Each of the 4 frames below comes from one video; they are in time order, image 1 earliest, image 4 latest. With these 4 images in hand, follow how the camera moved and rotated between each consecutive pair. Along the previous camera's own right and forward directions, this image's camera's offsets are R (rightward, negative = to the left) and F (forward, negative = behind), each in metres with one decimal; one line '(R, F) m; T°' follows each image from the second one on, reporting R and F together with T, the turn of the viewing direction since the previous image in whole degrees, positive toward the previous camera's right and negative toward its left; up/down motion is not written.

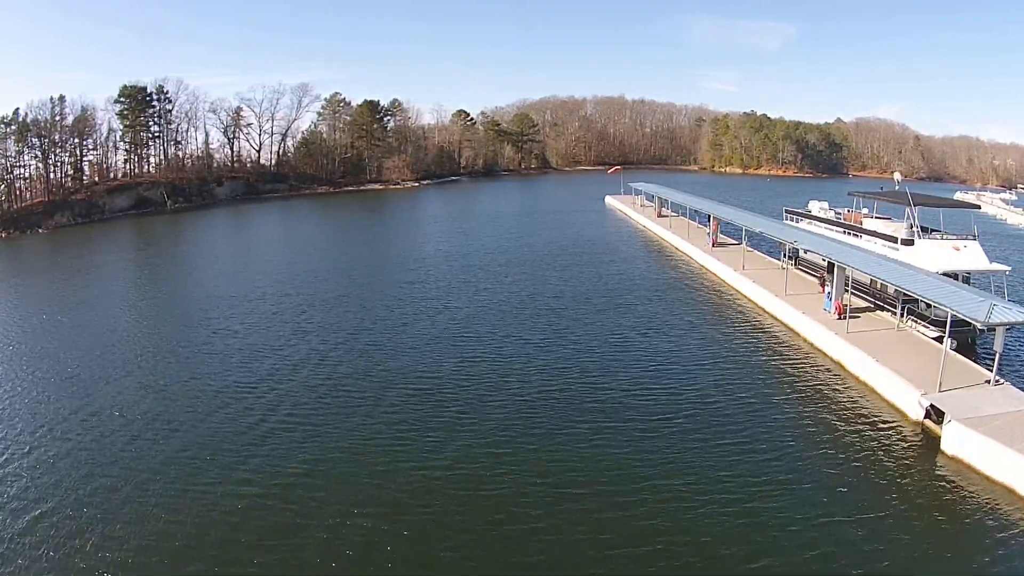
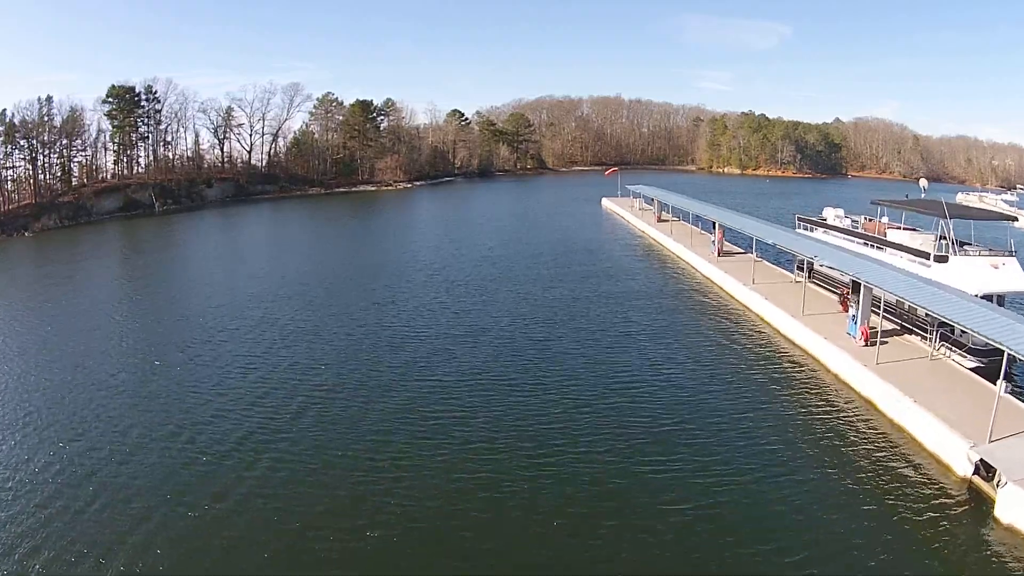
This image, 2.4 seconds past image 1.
(+0.2, +1.1) m; 0°
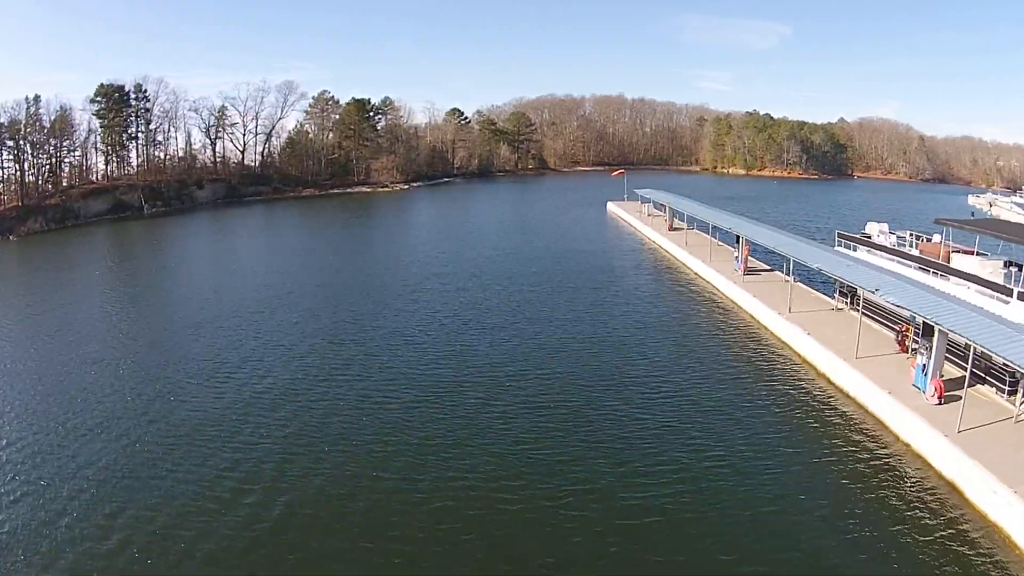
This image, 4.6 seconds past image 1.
(-0.1, +1.8) m; 0°
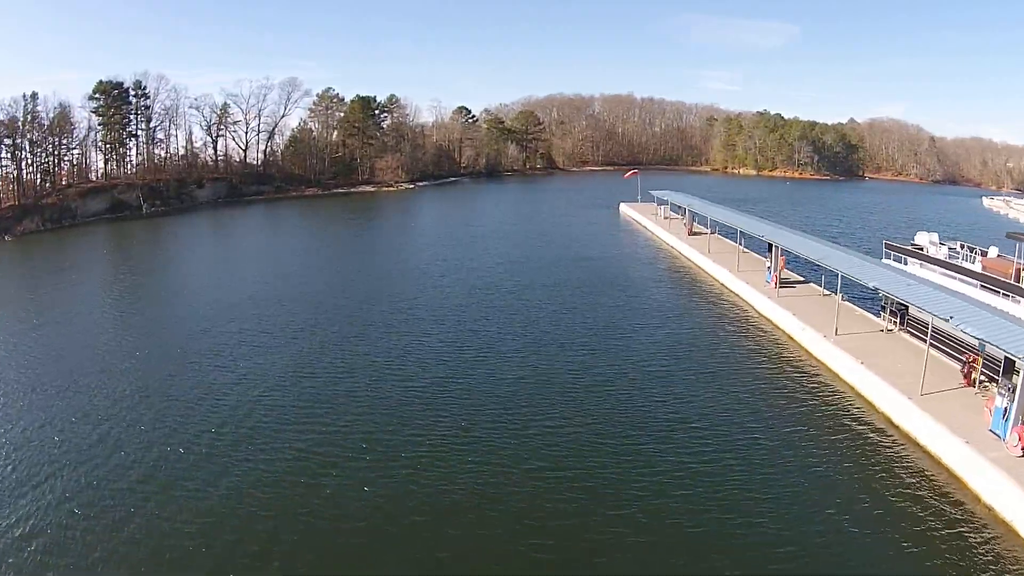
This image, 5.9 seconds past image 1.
(-0.7, +1.6) m; 0°
